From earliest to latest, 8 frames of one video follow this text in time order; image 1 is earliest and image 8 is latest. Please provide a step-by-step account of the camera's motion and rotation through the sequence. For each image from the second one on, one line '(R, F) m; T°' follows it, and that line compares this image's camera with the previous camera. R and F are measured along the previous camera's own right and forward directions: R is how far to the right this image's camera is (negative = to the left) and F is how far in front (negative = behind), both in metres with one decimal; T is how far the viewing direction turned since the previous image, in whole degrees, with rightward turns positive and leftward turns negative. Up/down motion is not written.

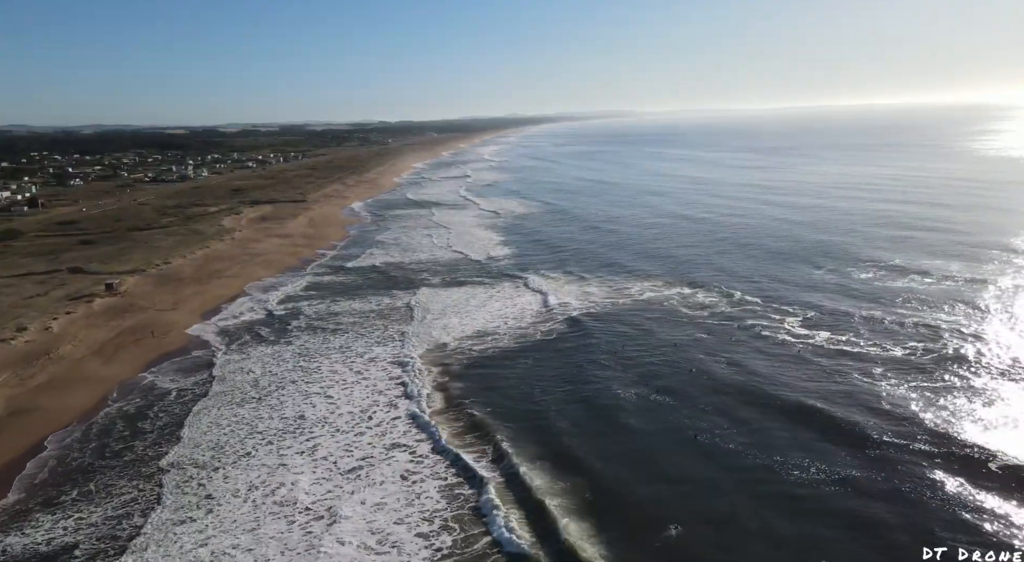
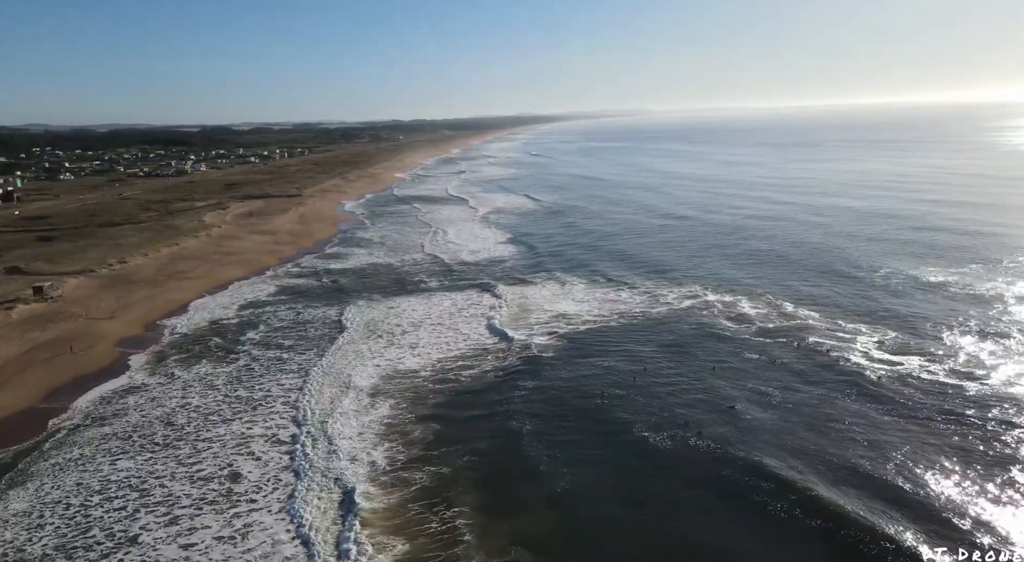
(+0.3, +4.0) m; -1°
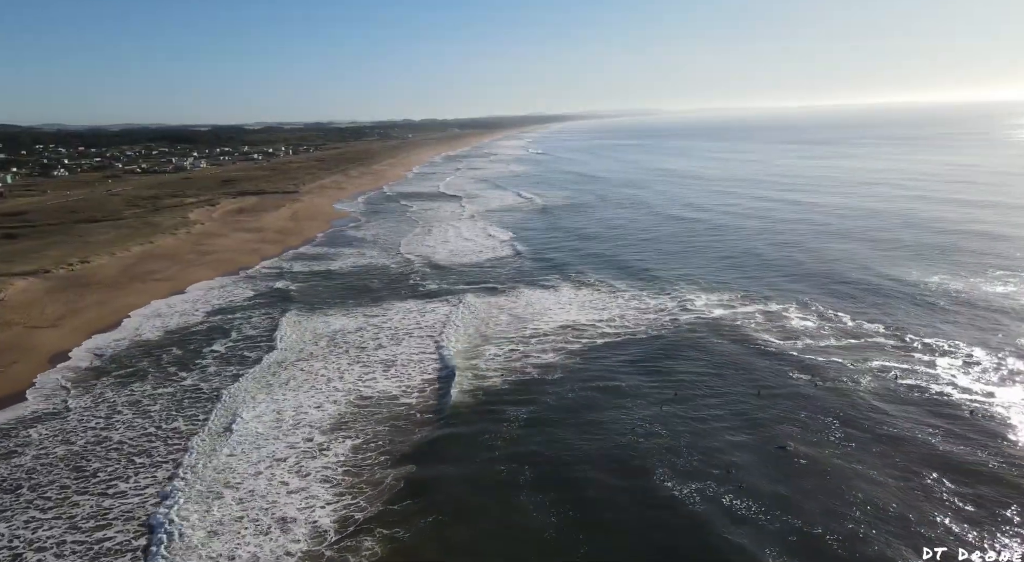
(+0.2, +2.8) m; -1°
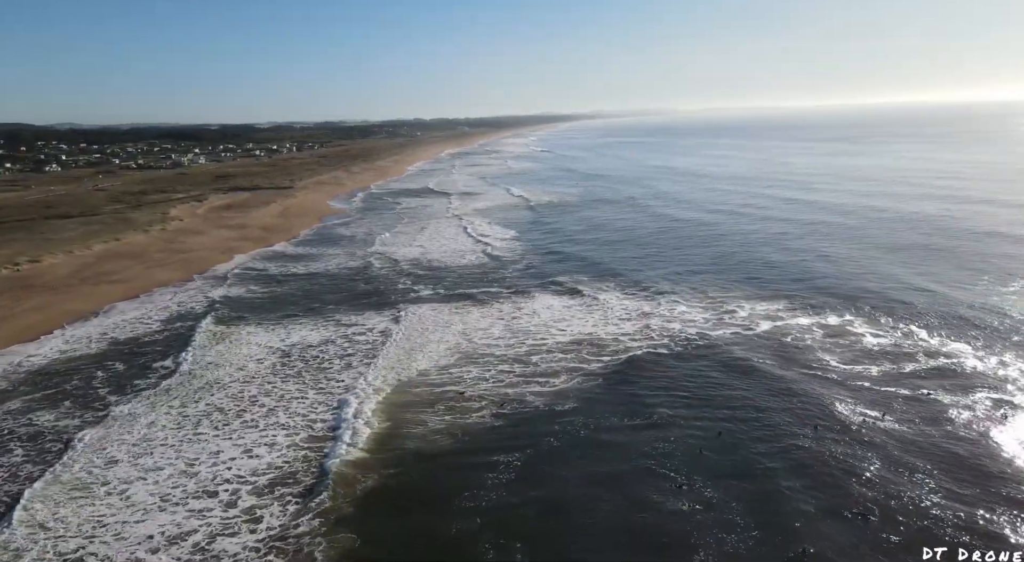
(+0.2, +2.9) m; -1°
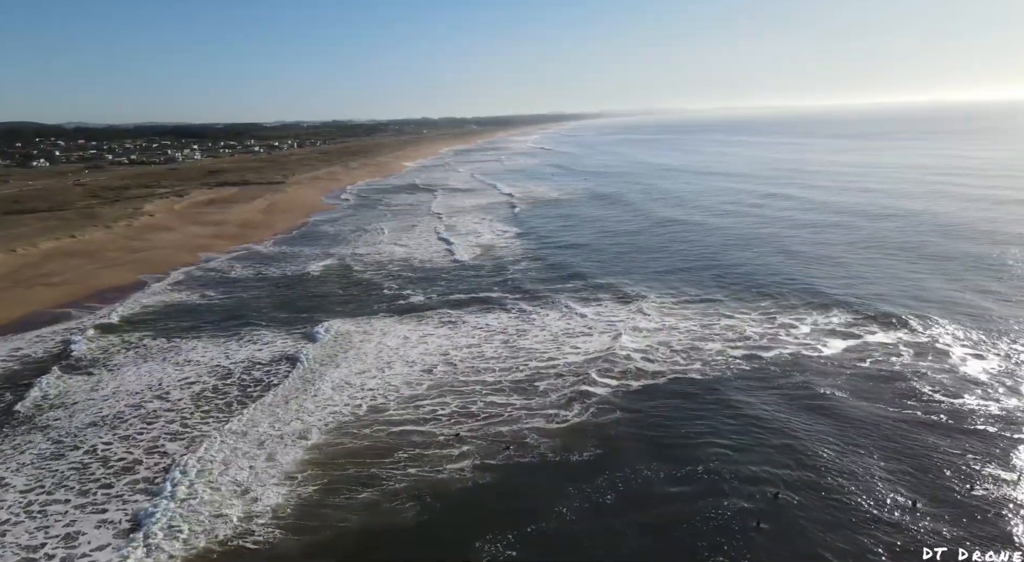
(+0.1, +2.9) m; -1°
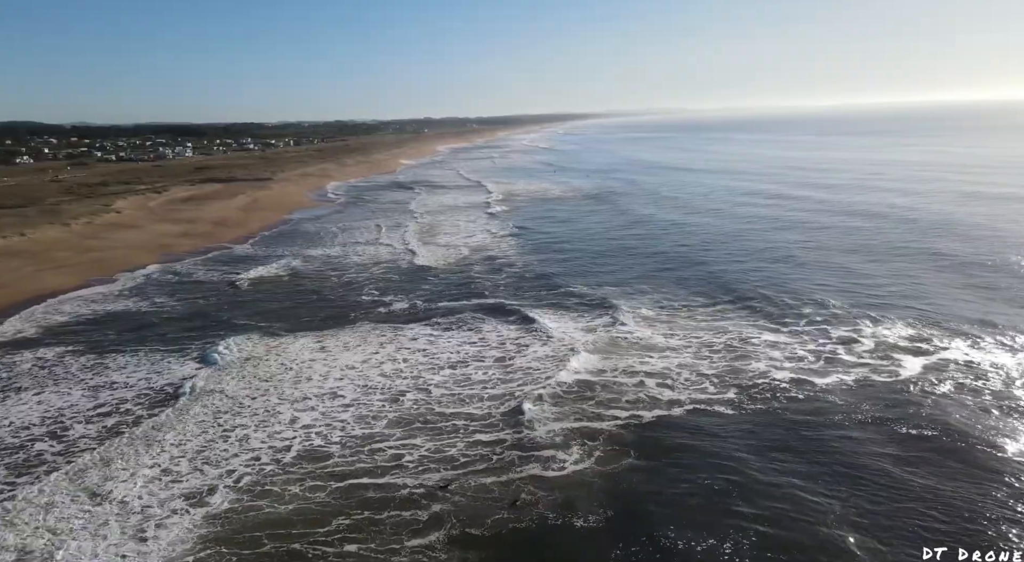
(+0.2, +2.2) m; 0°
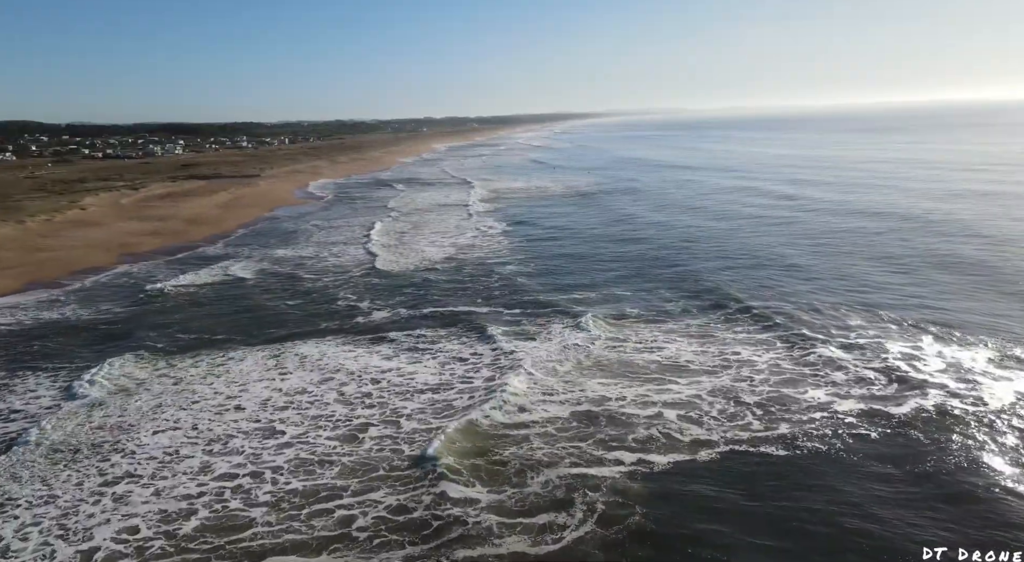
(+0.1, +1.9) m; 0°
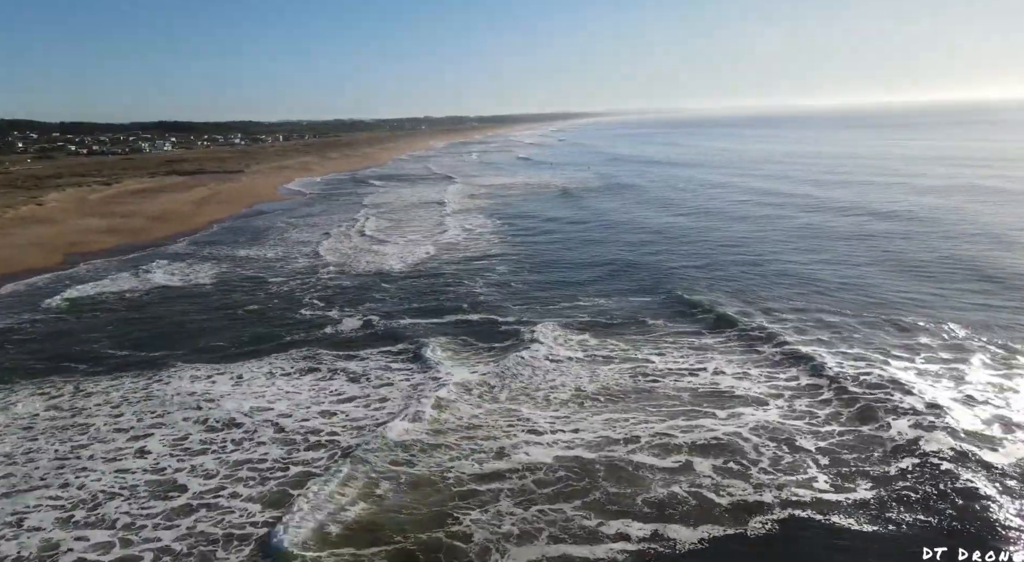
(+0.2, +1.9) m; 0°
